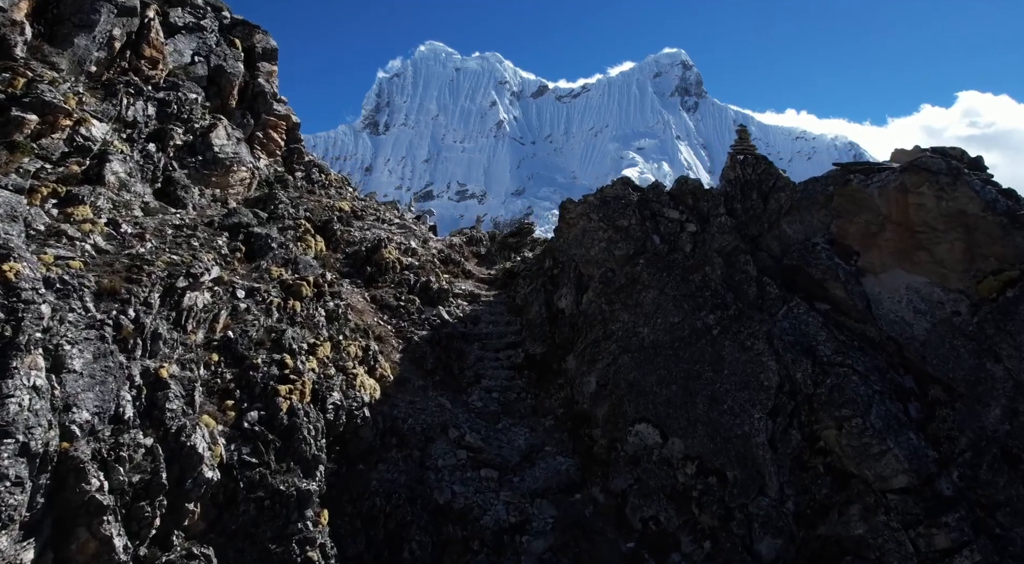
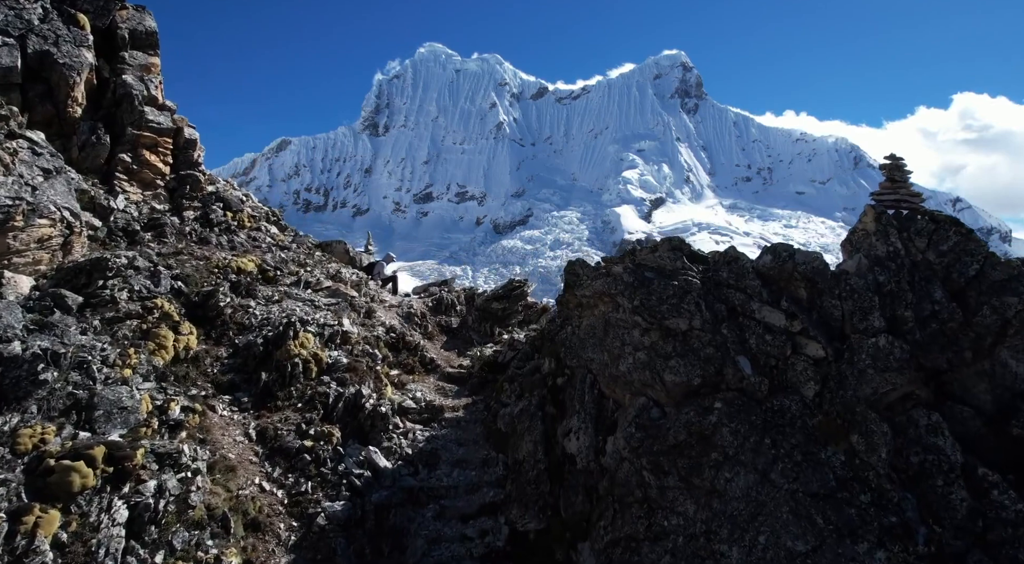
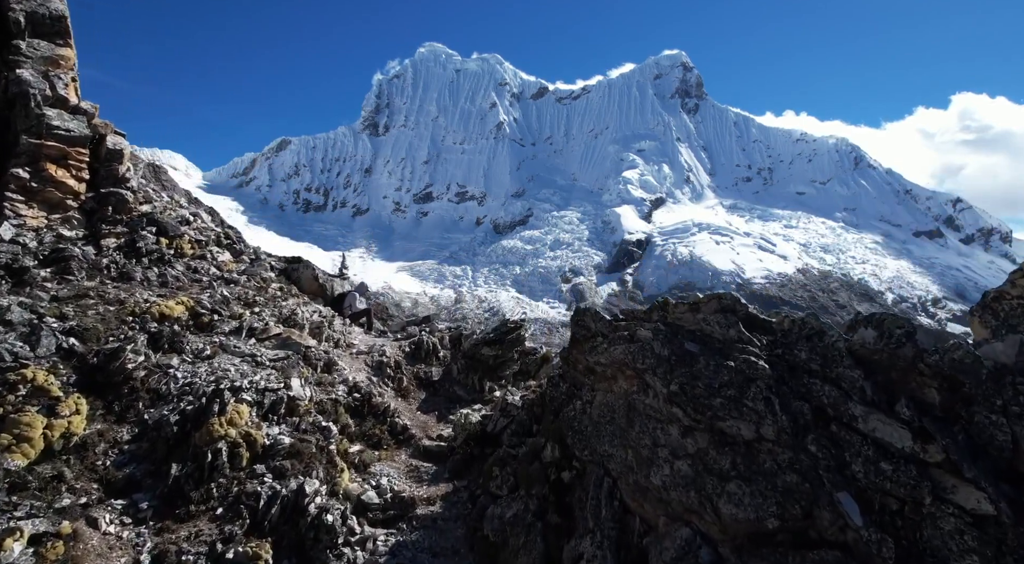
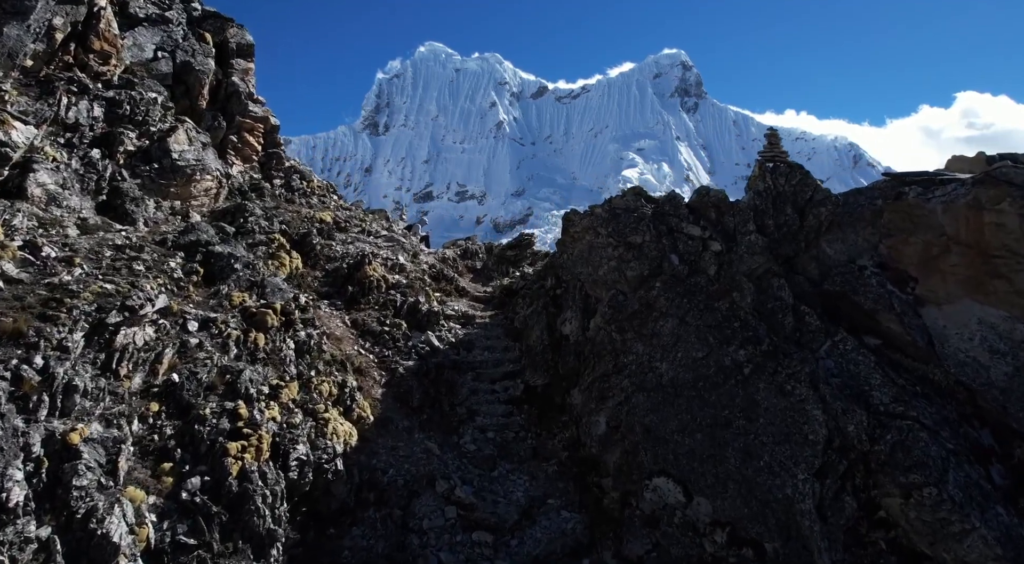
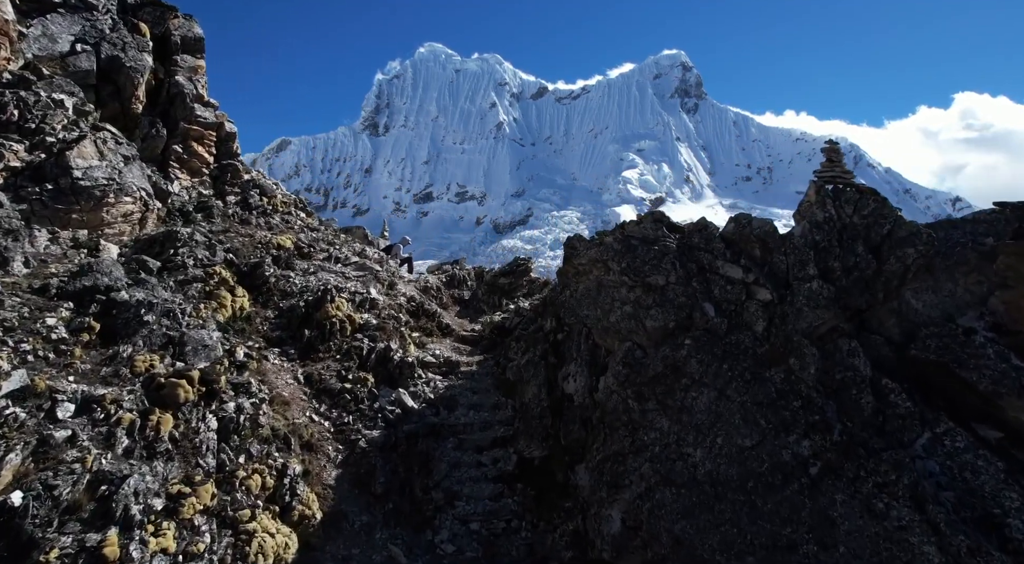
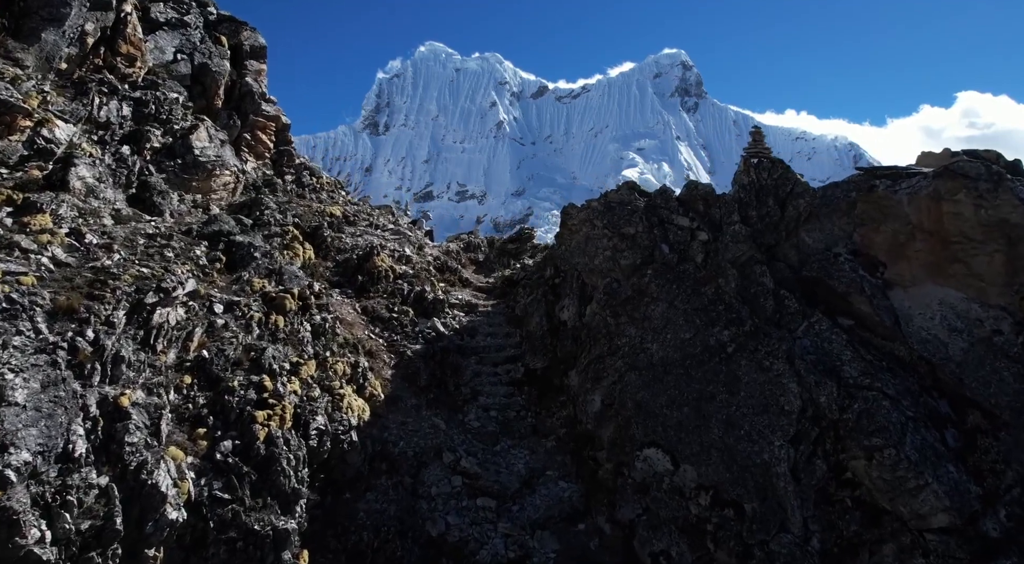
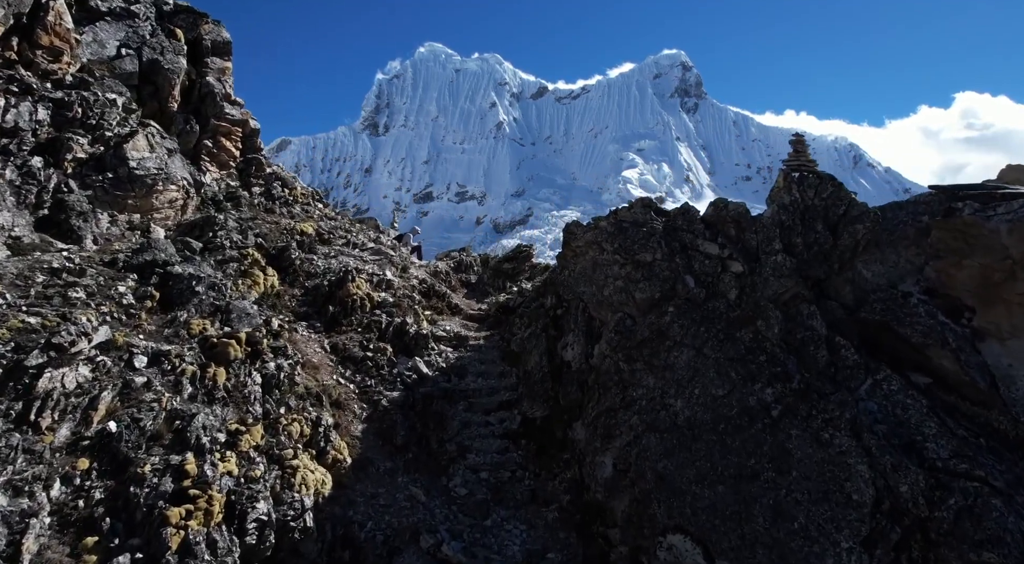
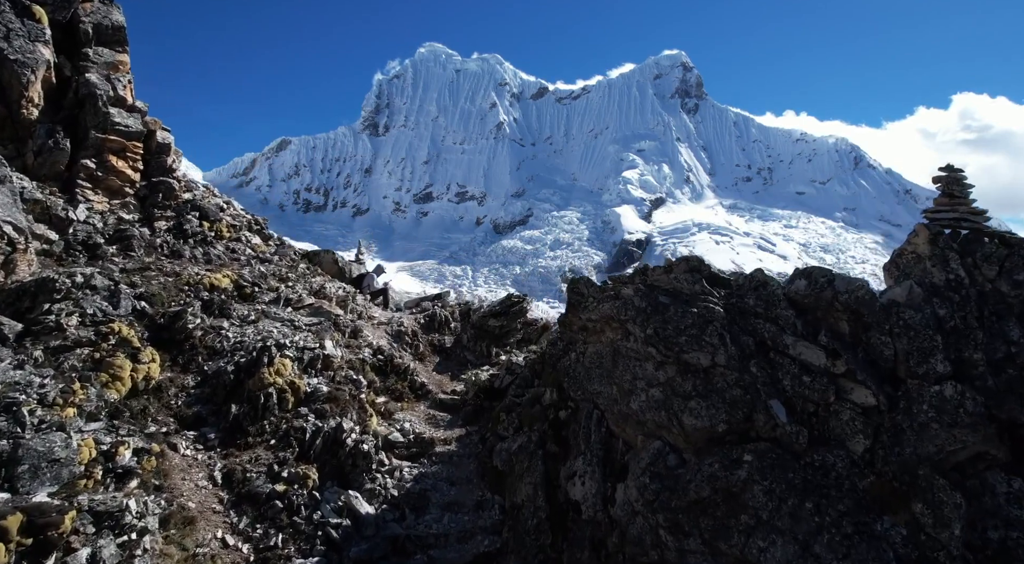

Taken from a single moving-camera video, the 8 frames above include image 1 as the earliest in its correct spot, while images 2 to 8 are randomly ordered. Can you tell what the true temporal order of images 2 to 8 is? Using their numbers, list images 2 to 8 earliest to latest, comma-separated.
6, 4, 7, 5, 2, 8, 3
